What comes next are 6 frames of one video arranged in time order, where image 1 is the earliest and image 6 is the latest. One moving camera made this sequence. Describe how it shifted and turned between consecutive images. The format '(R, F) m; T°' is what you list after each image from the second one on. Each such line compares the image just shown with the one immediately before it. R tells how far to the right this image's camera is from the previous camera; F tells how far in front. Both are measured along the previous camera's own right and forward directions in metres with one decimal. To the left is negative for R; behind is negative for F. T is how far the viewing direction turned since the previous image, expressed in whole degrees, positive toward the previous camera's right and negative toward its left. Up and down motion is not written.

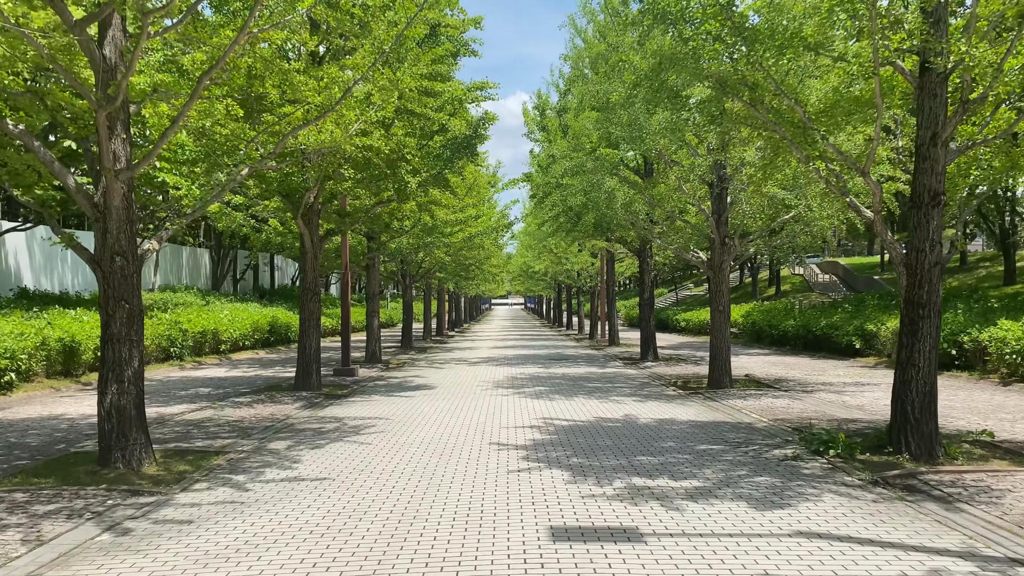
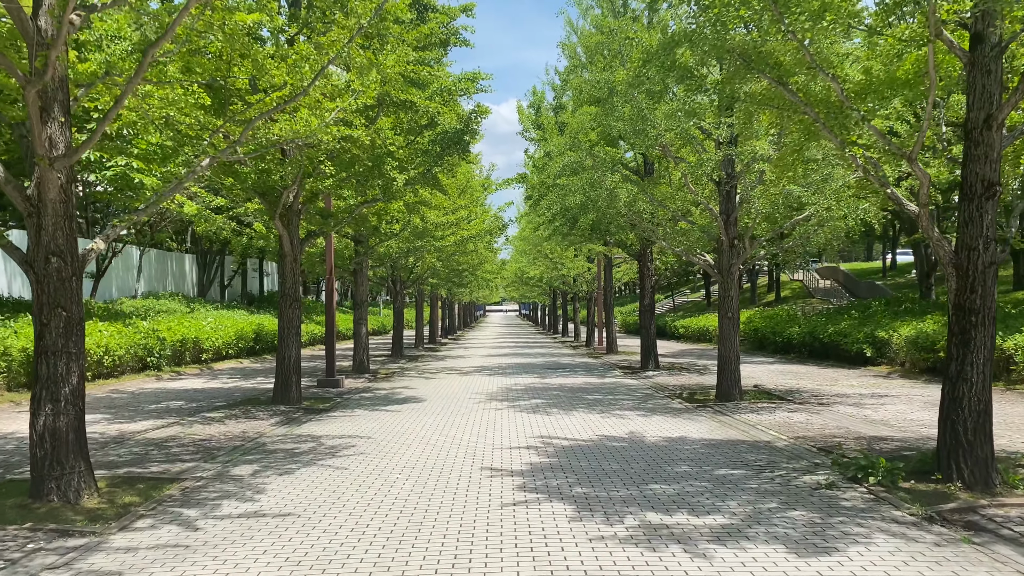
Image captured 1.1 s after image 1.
(0.0, +0.9) m; 0°
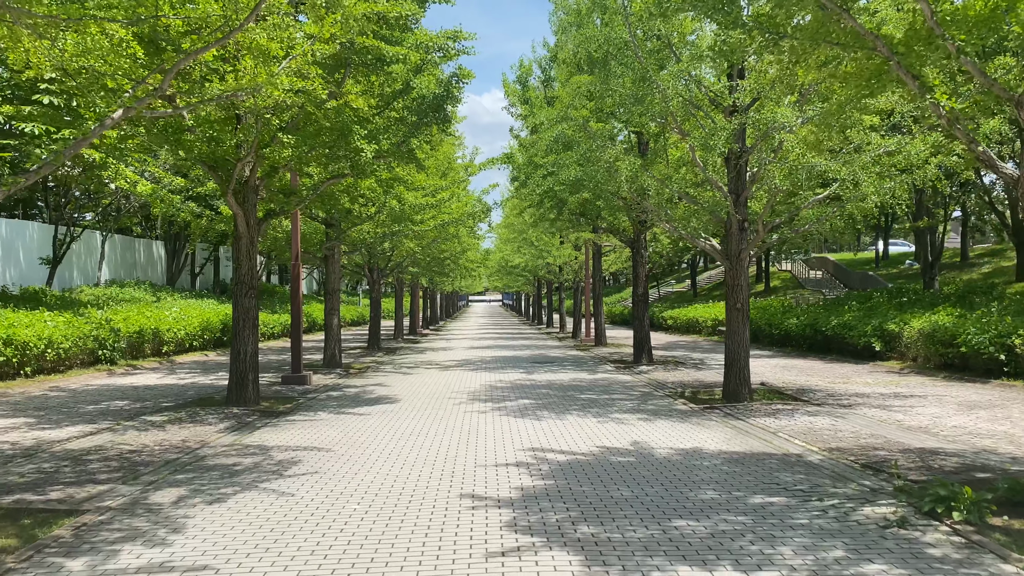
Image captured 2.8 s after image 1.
(0.0, +1.4) m; +1°
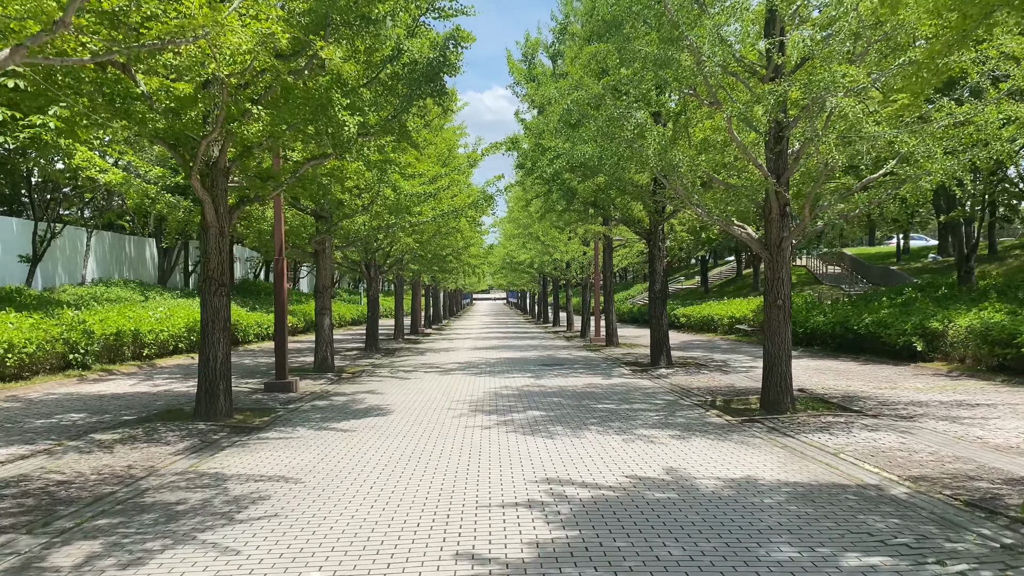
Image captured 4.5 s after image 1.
(0.0, +1.5) m; 0°
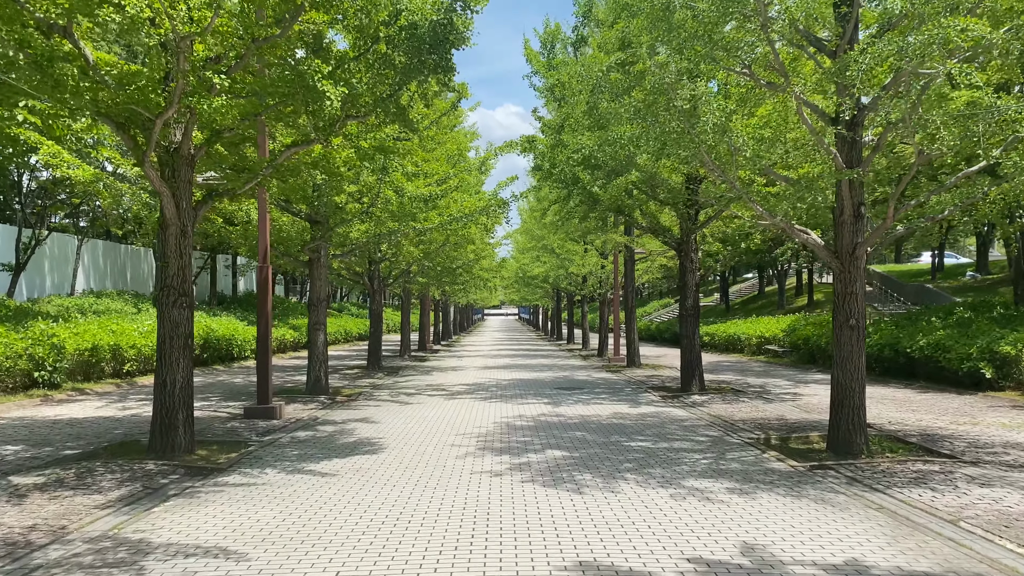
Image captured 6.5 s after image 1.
(-0.1, +1.7) m; -1°
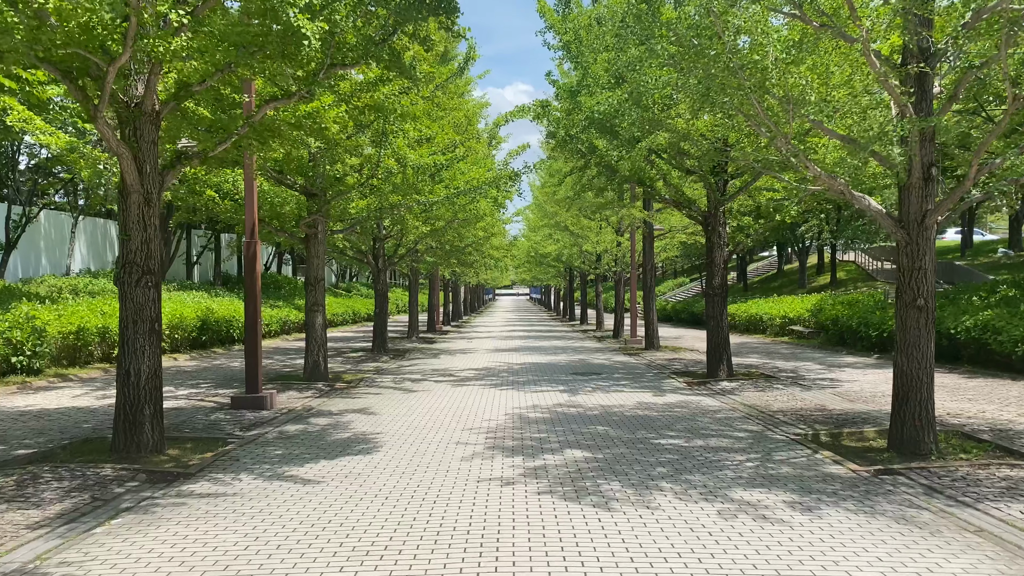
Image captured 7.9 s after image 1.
(0.0, +1.1) m; -1°
